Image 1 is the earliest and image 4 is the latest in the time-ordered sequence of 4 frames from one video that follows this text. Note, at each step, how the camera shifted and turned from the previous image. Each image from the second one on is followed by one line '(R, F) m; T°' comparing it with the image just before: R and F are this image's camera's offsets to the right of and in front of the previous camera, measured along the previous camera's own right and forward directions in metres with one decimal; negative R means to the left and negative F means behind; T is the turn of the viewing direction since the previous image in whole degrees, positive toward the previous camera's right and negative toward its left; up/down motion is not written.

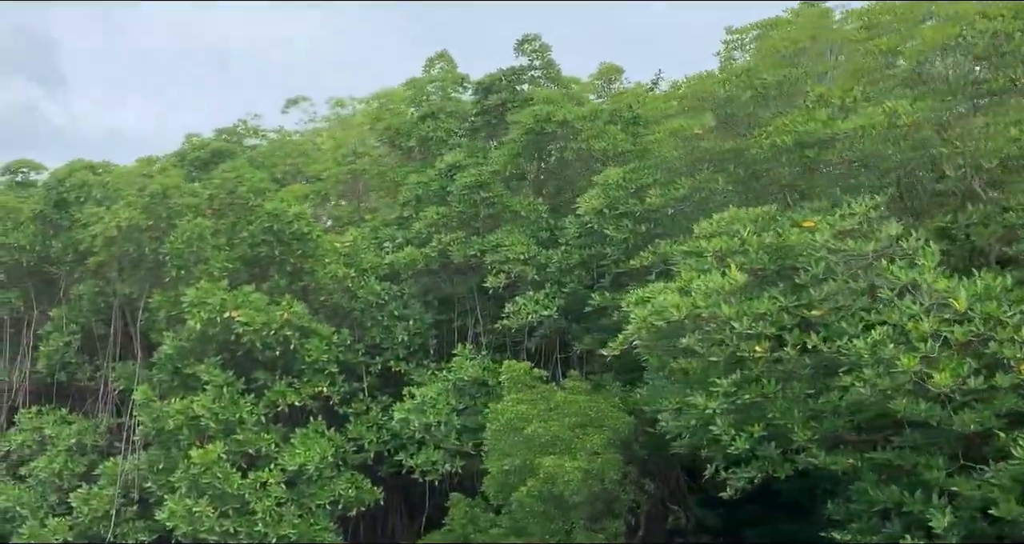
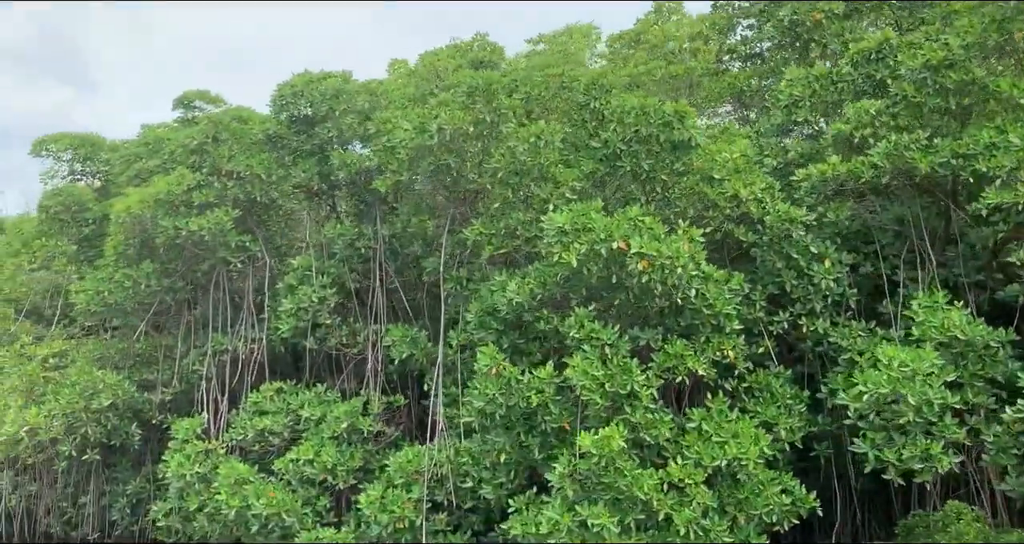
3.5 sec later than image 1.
(-3.3, +2.3) m; -2°
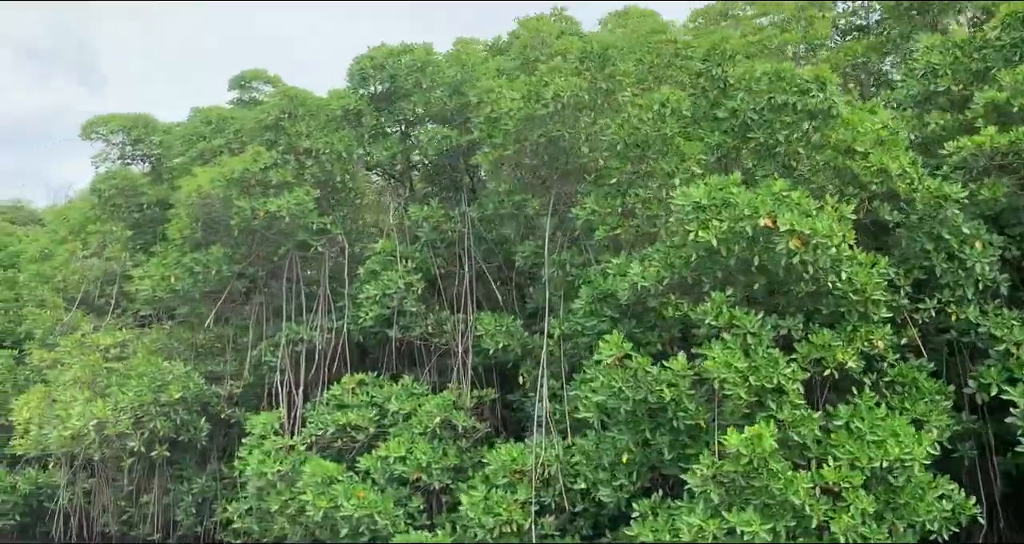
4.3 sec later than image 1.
(-0.8, +0.5) m; -1°
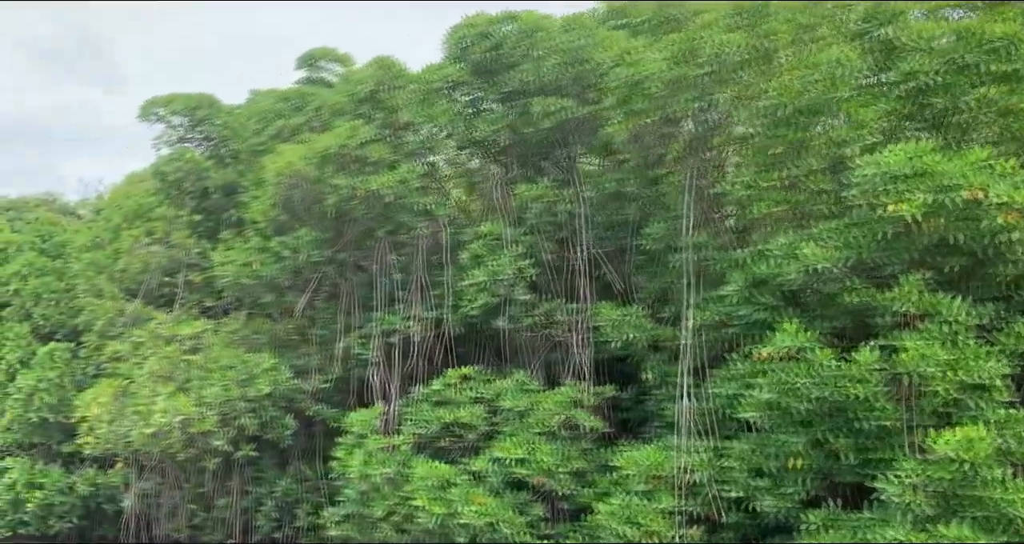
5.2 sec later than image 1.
(-0.9, +0.6) m; -1°
